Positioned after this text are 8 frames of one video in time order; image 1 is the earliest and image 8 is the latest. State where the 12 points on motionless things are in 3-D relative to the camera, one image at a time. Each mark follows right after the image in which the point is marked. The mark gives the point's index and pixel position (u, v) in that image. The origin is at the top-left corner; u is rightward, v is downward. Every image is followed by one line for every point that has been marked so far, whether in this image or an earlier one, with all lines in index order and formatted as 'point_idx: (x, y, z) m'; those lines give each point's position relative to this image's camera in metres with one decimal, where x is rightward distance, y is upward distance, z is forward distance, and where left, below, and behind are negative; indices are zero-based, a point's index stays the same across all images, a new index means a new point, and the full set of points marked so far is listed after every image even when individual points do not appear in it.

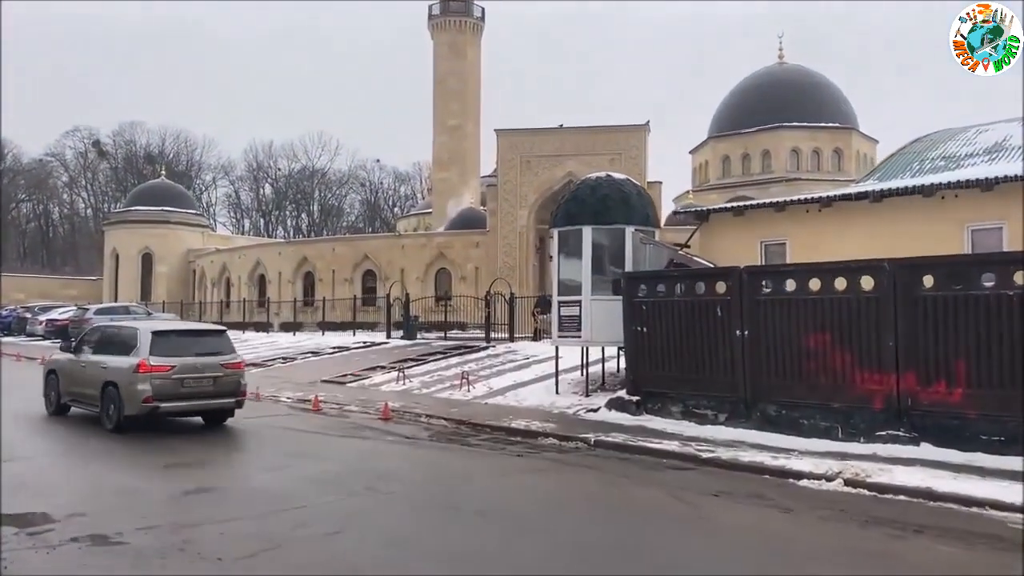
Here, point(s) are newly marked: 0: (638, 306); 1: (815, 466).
0: (+2.1, -0.3, +14.3) m
1: (+3.5, -2.0, +9.9) m
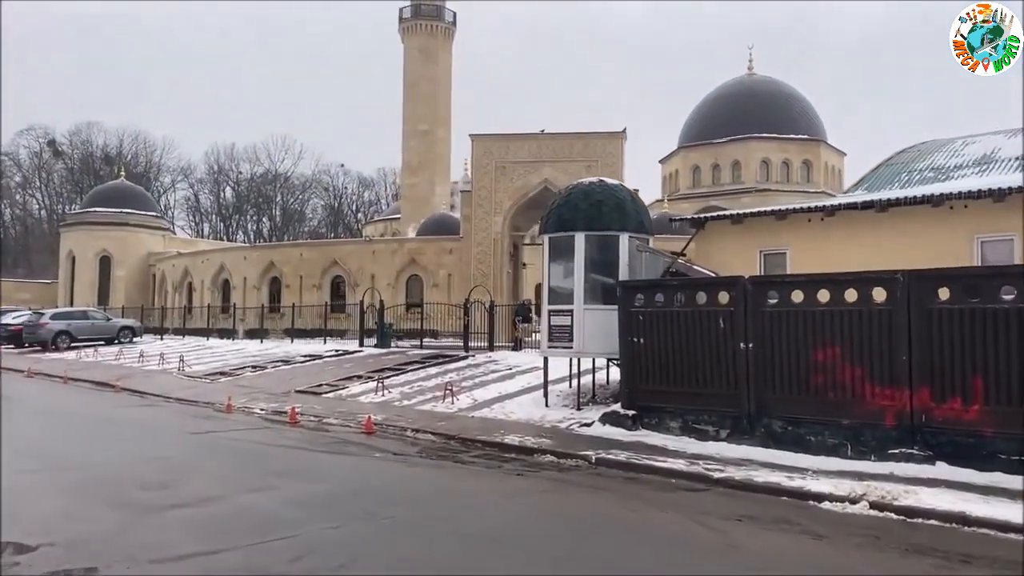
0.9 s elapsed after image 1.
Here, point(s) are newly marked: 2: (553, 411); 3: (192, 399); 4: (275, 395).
0: (+1.9, -0.5, +13.8) m
1: (+3.5, -2.2, +9.4) m
2: (+0.7, -2.1, +14.7) m
3: (-6.7, -2.3, +18.2) m
4: (-4.9, -2.2, +18.3) m
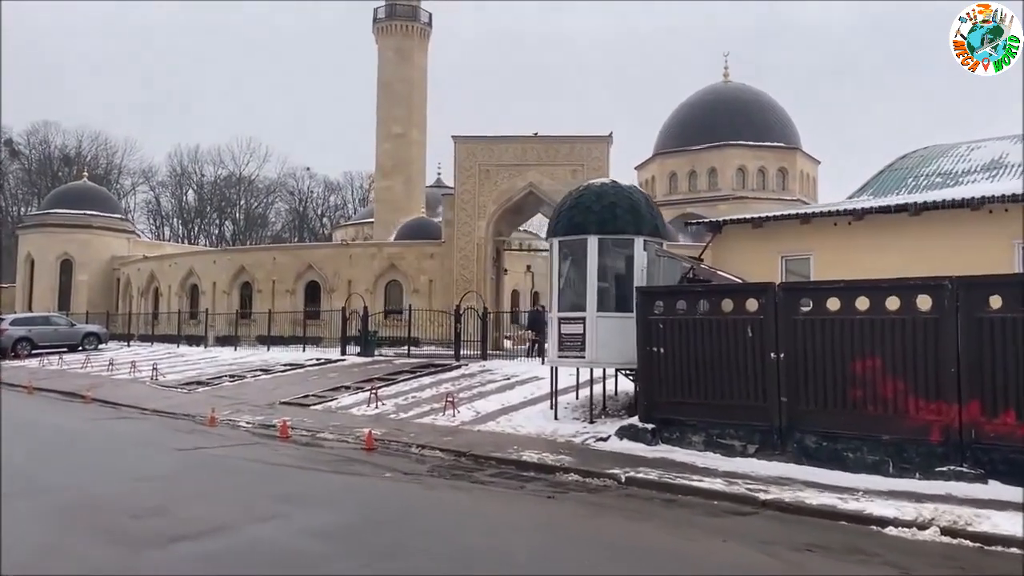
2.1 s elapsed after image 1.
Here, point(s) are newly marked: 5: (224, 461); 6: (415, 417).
0: (+2.1, -0.6, +13.0) m
1: (+3.8, -2.2, +8.7) m
2: (+0.8, -2.2, +13.9) m
3: (-6.7, -2.4, +17.1) m
4: (-4.9, -2.3, +17.2) m
5: (-3.8, -2.3, +11.3) m
6: (-1.7, -2.3, +15.5) m
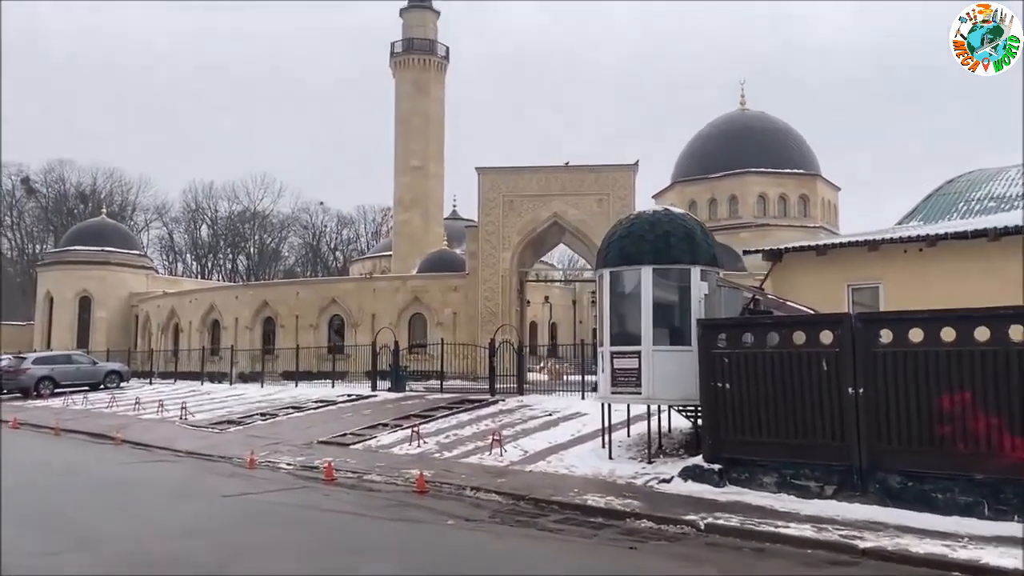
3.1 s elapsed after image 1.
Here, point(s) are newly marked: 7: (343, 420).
0: (+2.9, -1.0, +12.4) m
1: (+4.6, -2.5, +8.0) m
2: (+1.7, -2.7, +13.3) m
3: (-5.8, -3.1, +16.5) m
4: (-4.1, -3.0, +16.6) m
5: (-2.9, -2.7, +10.7) m
6: (-0.9, -2.9, +14.9) m
7: (-3.8, -3.0, +19.5) m
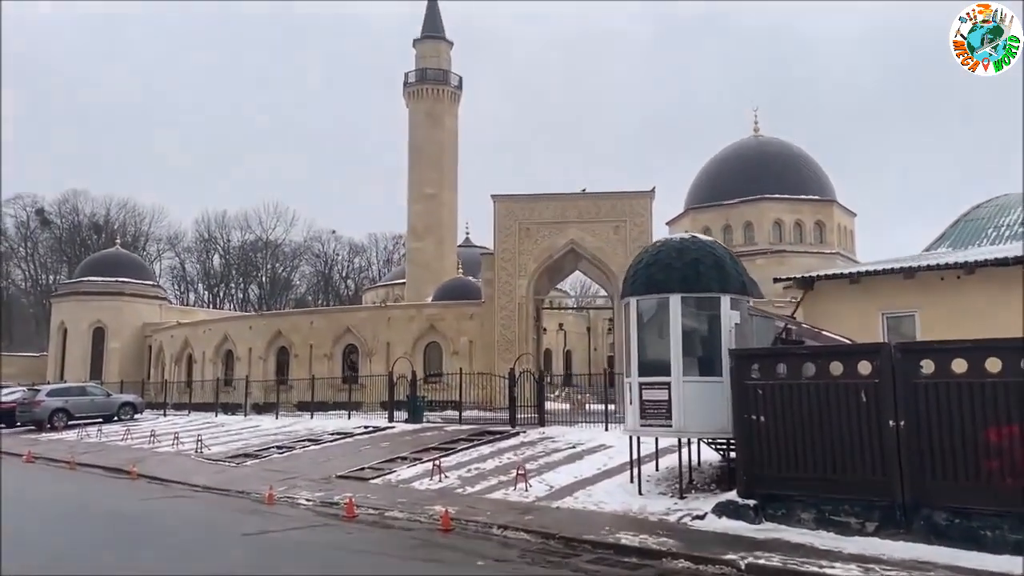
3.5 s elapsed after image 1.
0: (+3.3, -1.4, +12.1) m
1: (+5.0, -2.8, +7.6) m
2: (+2.1, -3.1, +12.9) m
3: (-5.4, -3.7, +16.2) m
4: (-3.6, -3.6, +16.3) m
5: (-2.6, -3.1, +10.4) m
6: (-0.5, -3.4, +14.5) m
7: (-3.3, -3.6, +19.1) m
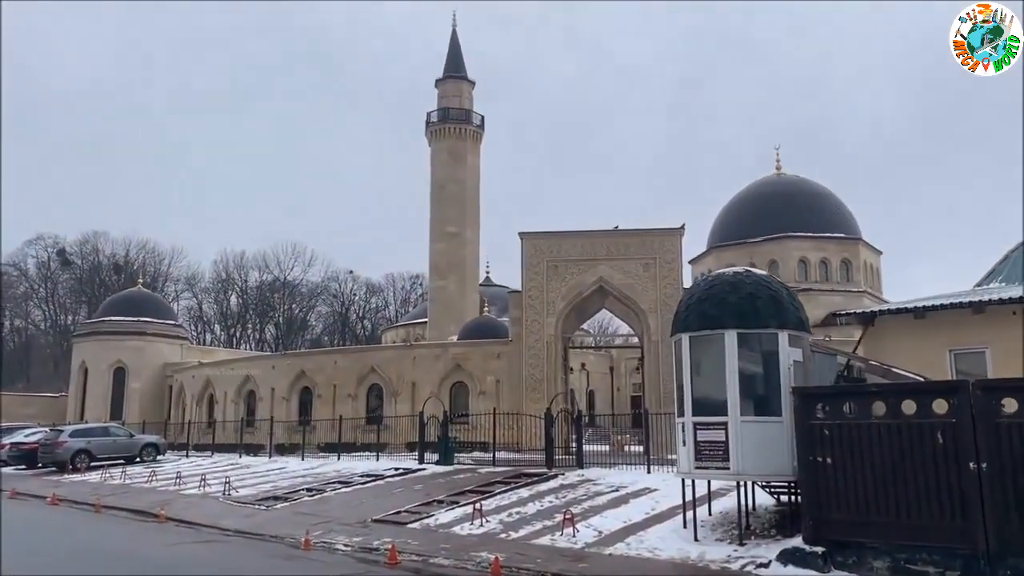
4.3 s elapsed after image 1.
0: (+4.0, -1.9, +11.5) m
1: (+5.6, -3.0, +7.0) m
2: (+2.8, -3.6, +12.2) m
3: (-4.6, -4.4, +15.6) m
4: (-2.9, -4.3, +15.7) m
5: (-1.9, -3.5, +9.8) m
6: (+0.3, -4.0, +13.9) m
7: (-2.5, -4.4, +18.5) m
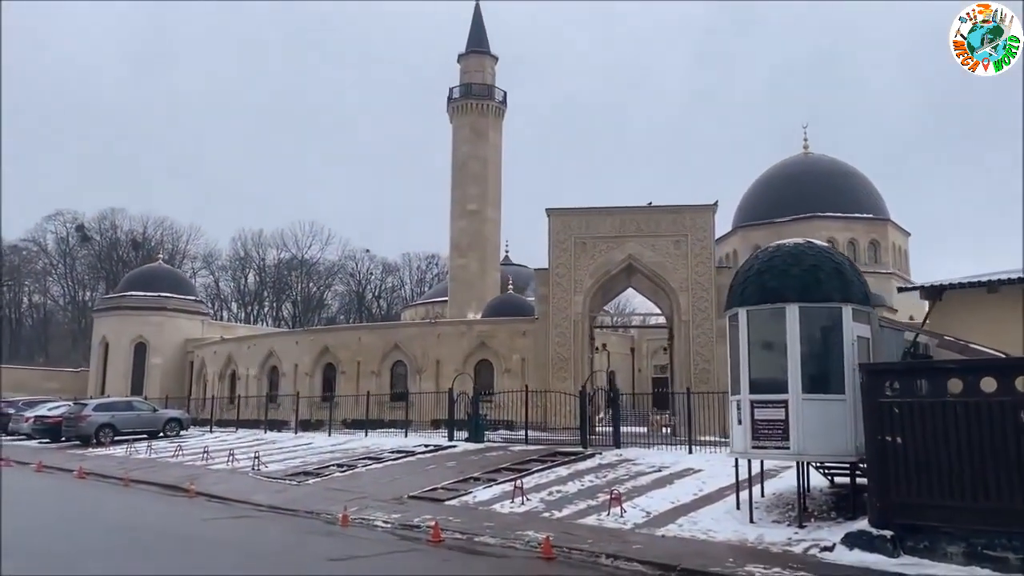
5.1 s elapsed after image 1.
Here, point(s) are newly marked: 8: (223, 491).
0: (+4.7, -1.5, +10.9) m
1: (+6.2, -2.8, +6.4) m
2: (+3.4, -3.2, +11.7) m
3: (-3.9, -3.8, +15.3) m
4: (-2.2, -3.8, +15.3) m
5: (-1.3, -3.1, +9.4) m
6: (+1.0, -3.5, +13.4) m
7: (-1.7, -3.9, +18.1) m
8: (-5.7, -4.0, +17.3) m
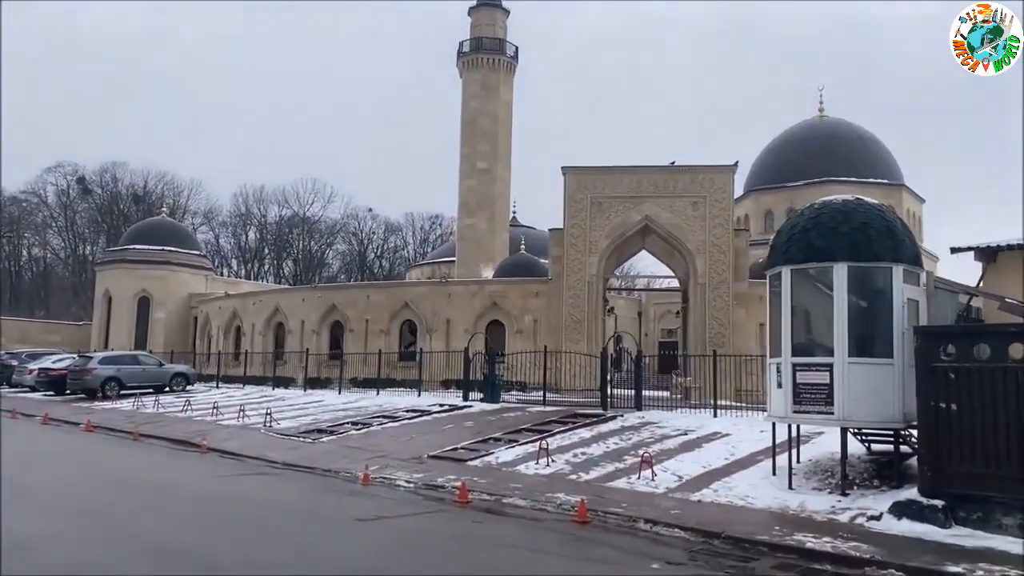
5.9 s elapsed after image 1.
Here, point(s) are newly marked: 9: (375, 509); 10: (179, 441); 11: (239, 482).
0: (+5.1, -1.0, +10.4) m
1: (+6.6, -2.5, +6.0) m
2: (+3.8, -2.7, +11.3) m
3: (-3.5, -3.0, +14.8) m
4: (-1.8, -3.0, +14.9) m
5: (-0.9, -2.6, +9.0) m
6: (+1.4, -2.9, +13.0) m
7: (-1.3, -2.9, +17.7) m
8: (-5.4, -3.1, +16.9) m
9: (-1.7, -2.8, +11.0) m
10: (-6.9, -3.2, +18.1) m
11: (-4.1, -2.9, +13.1) m
